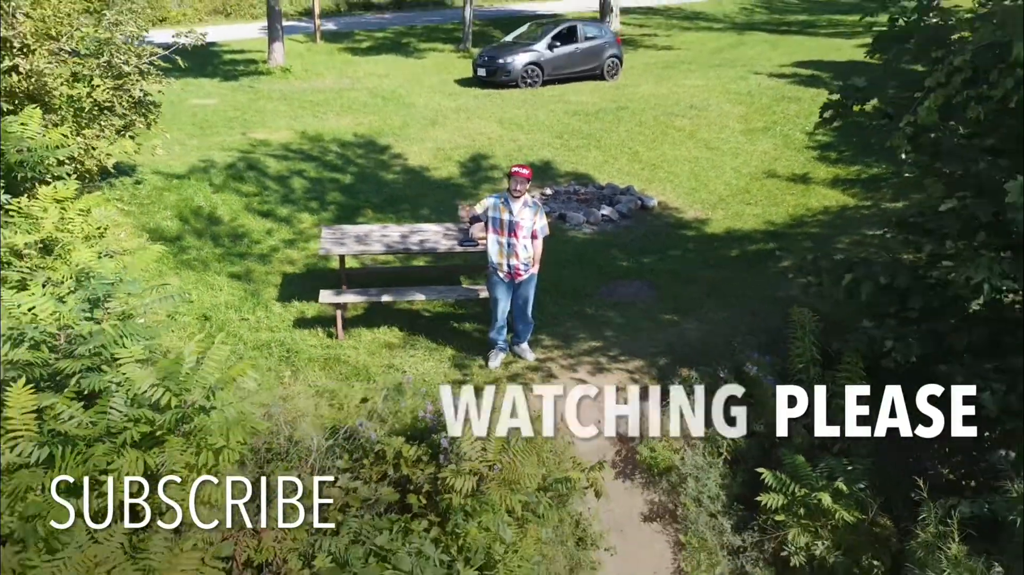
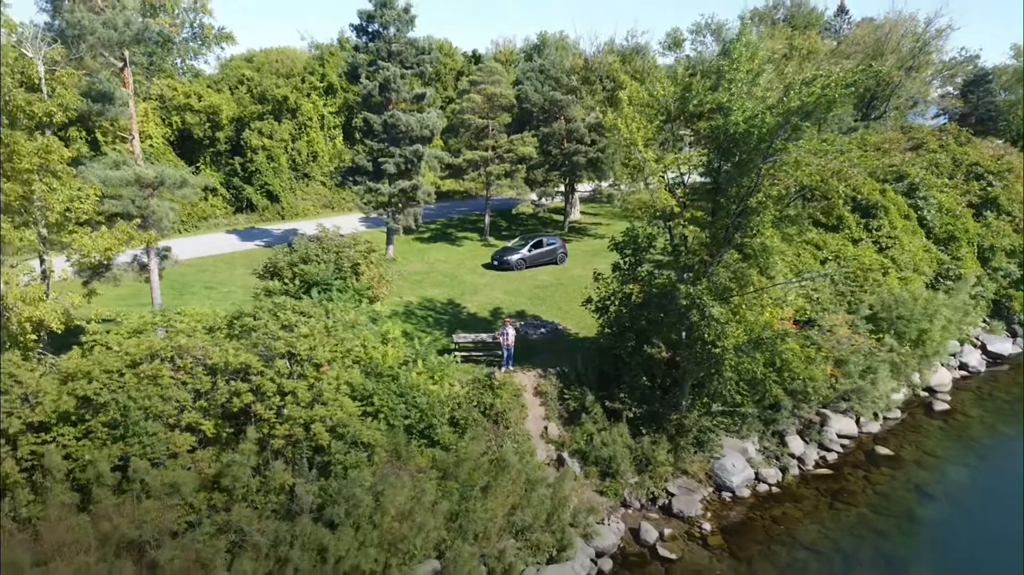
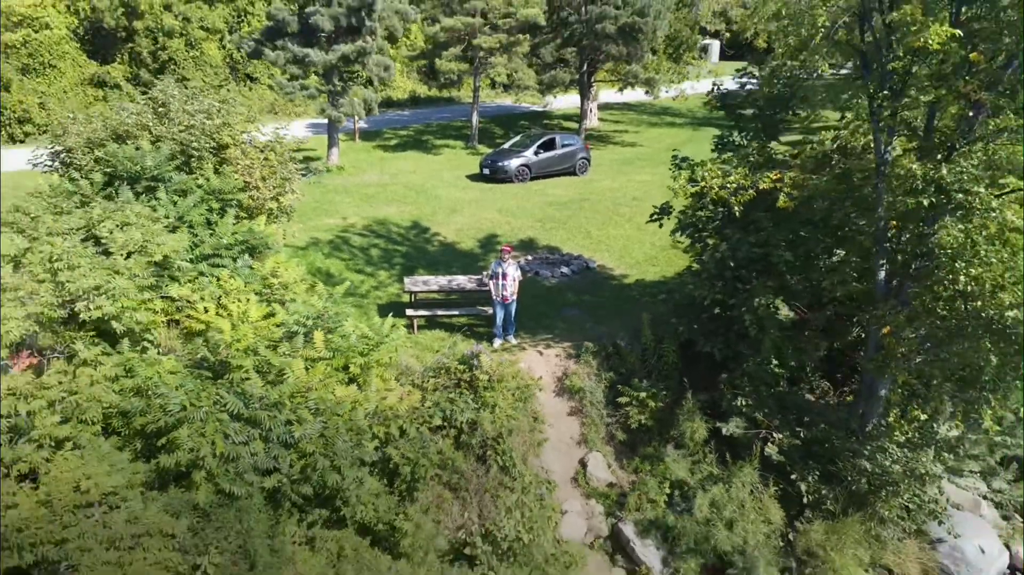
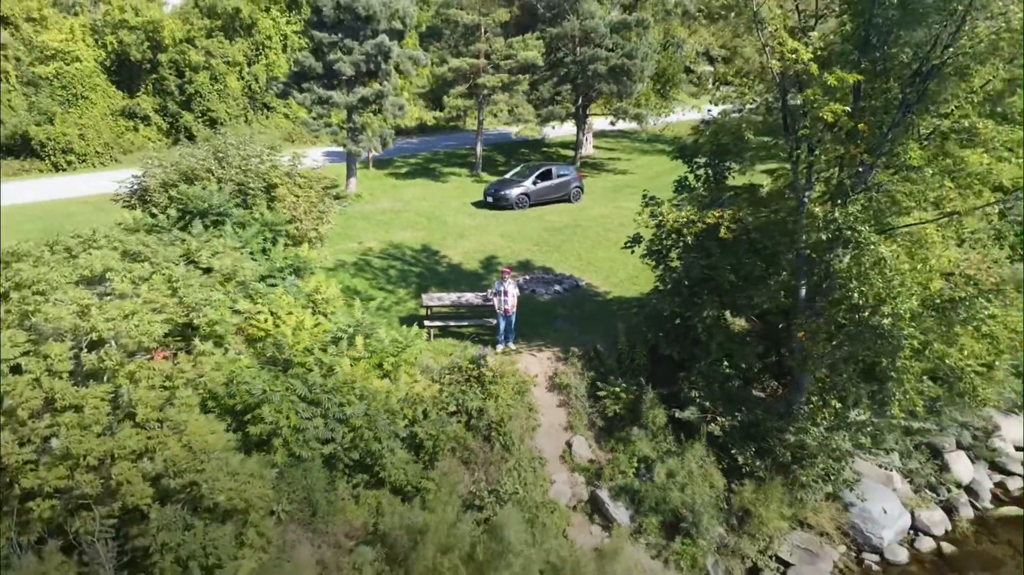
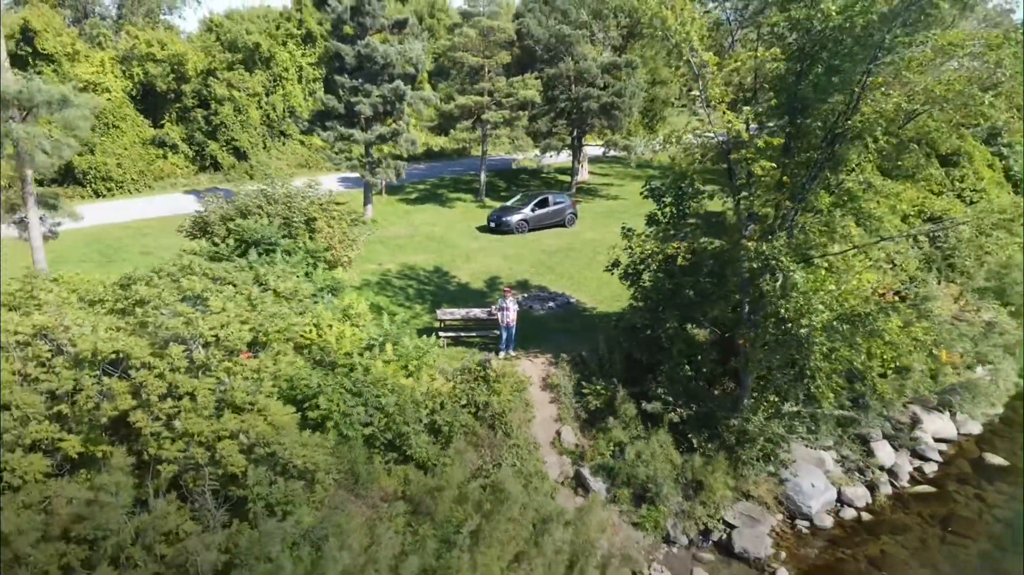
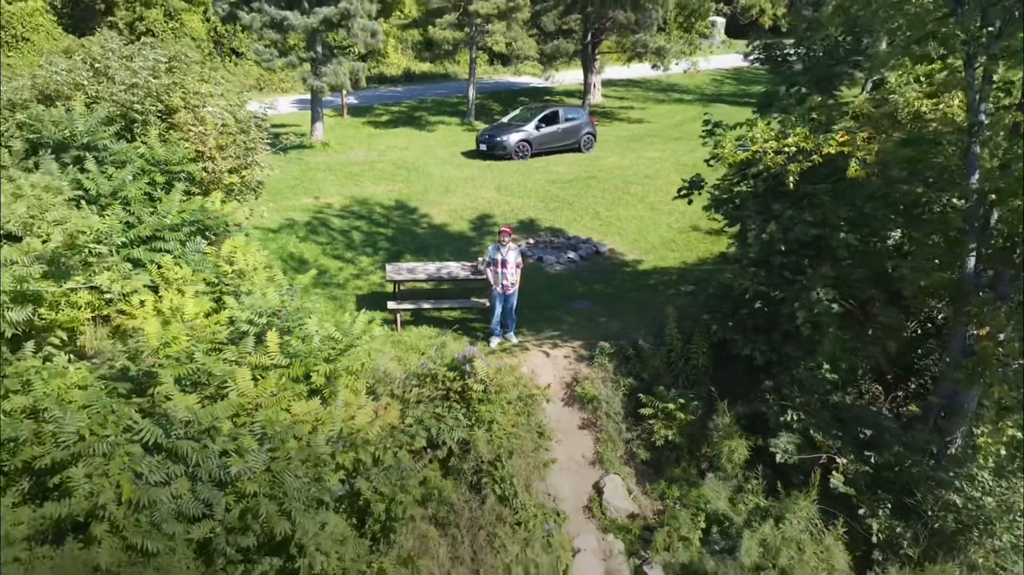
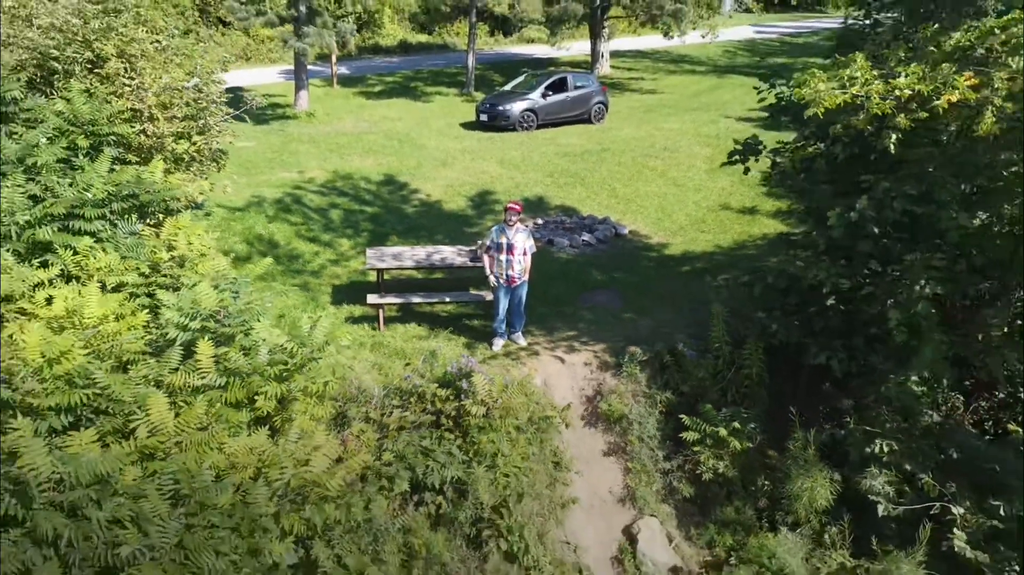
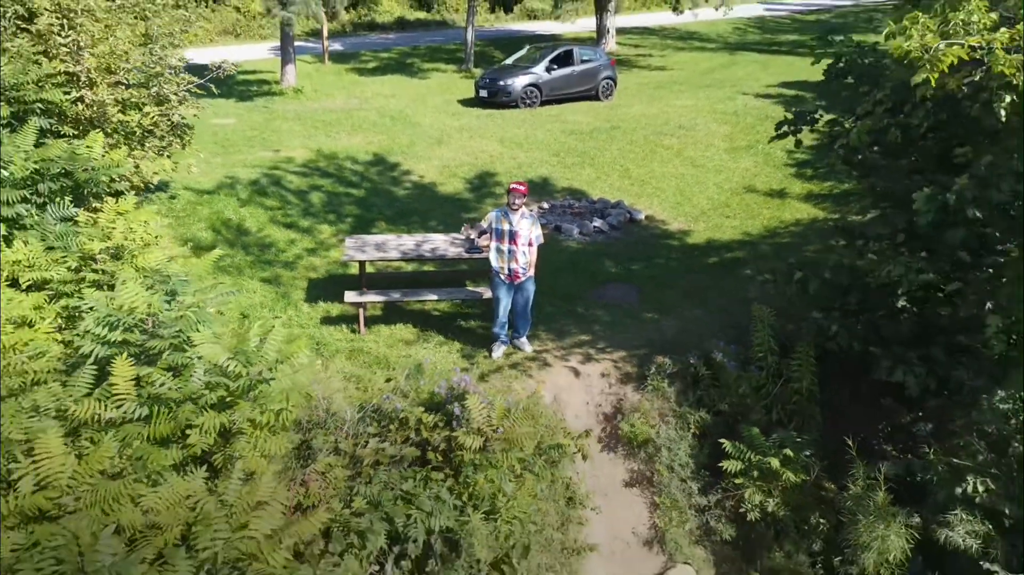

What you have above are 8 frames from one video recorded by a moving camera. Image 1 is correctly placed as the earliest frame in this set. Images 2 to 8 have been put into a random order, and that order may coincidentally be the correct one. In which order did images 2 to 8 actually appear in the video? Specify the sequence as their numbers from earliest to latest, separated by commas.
8, 7, 6, 3, 4, 5, 2
